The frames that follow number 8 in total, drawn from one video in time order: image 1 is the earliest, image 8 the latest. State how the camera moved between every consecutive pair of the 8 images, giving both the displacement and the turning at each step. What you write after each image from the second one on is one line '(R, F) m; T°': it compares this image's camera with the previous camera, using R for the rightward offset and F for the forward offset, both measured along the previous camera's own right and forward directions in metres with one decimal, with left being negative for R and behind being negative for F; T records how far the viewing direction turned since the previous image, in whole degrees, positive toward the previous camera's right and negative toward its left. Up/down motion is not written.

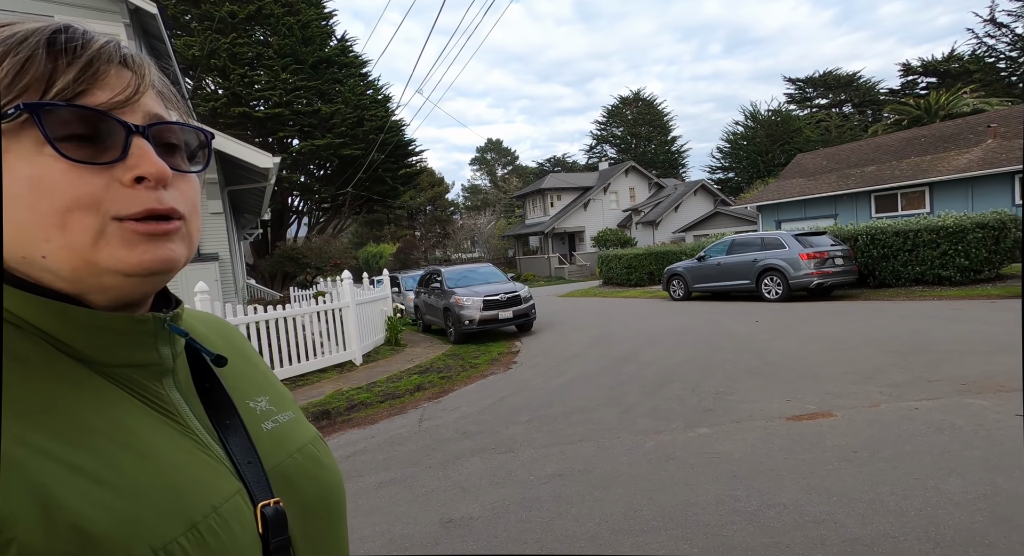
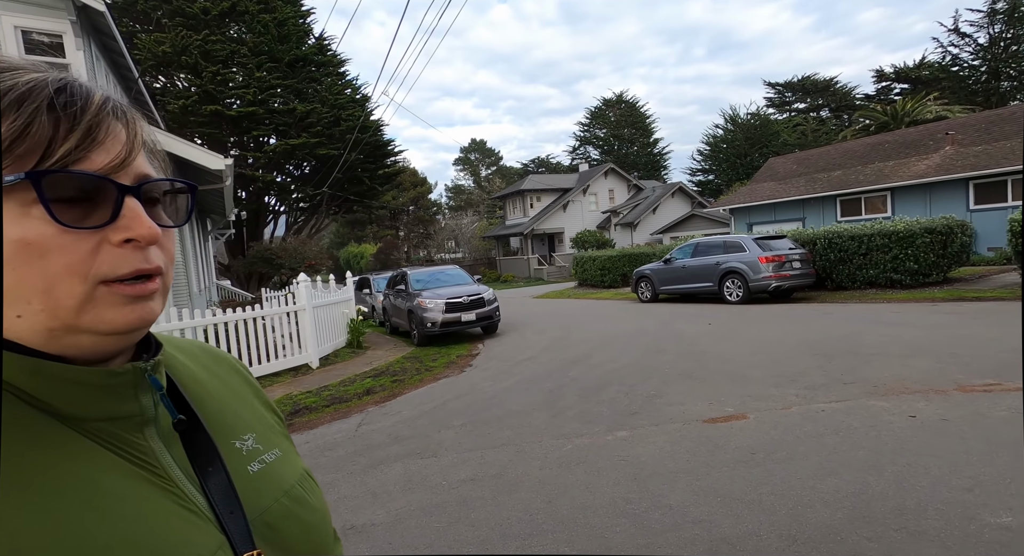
(+0.4, -0.1) m; +2°
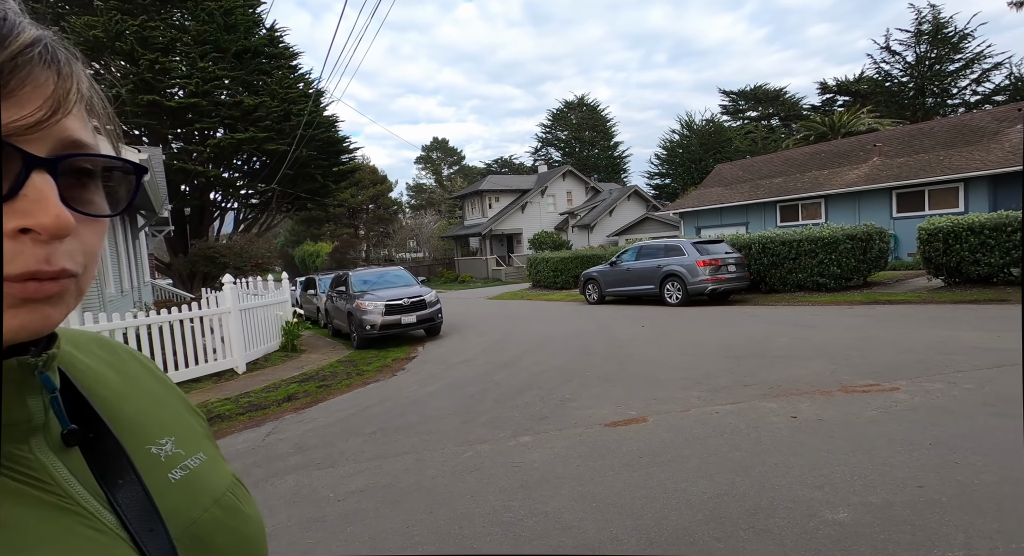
(+0.4, -0.1) m; +4°
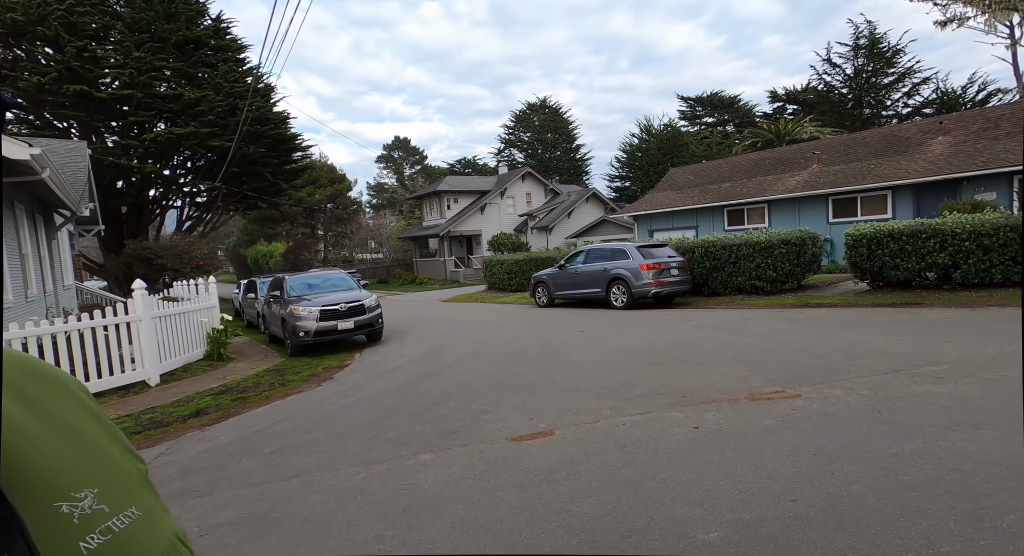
(+0.4, +0.1) m; +4°
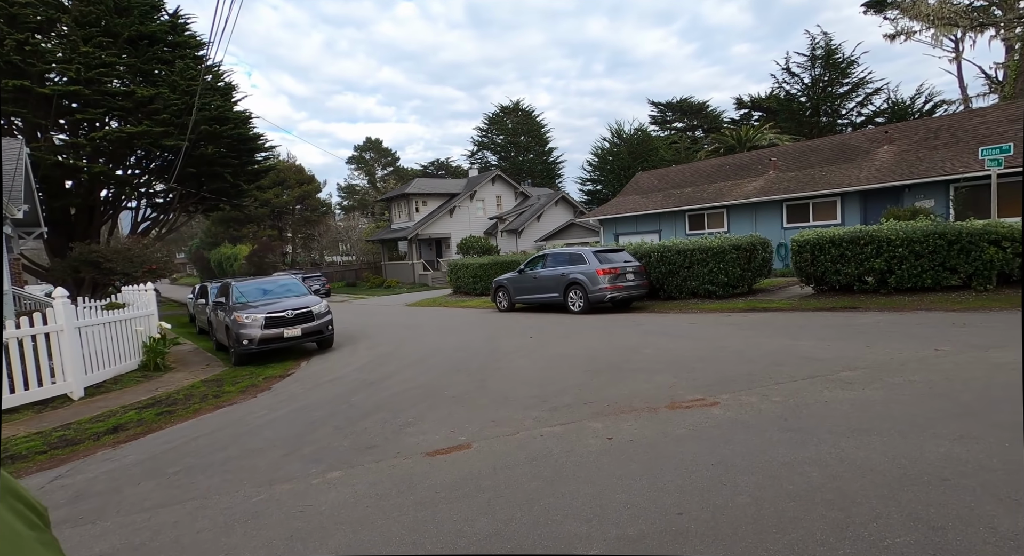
(+0.4, 0.0) m; +3°
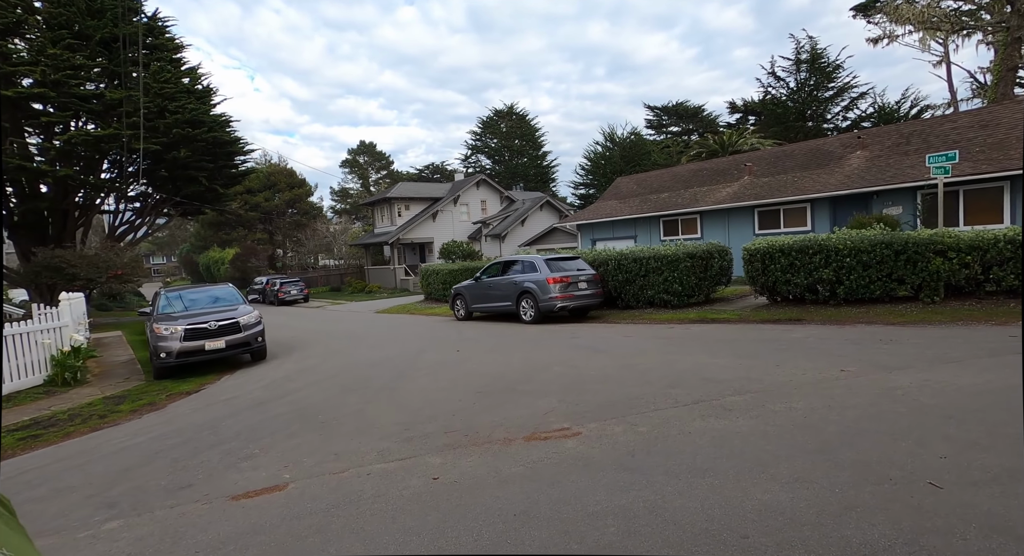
(+1.2, +0.3) m; +1°
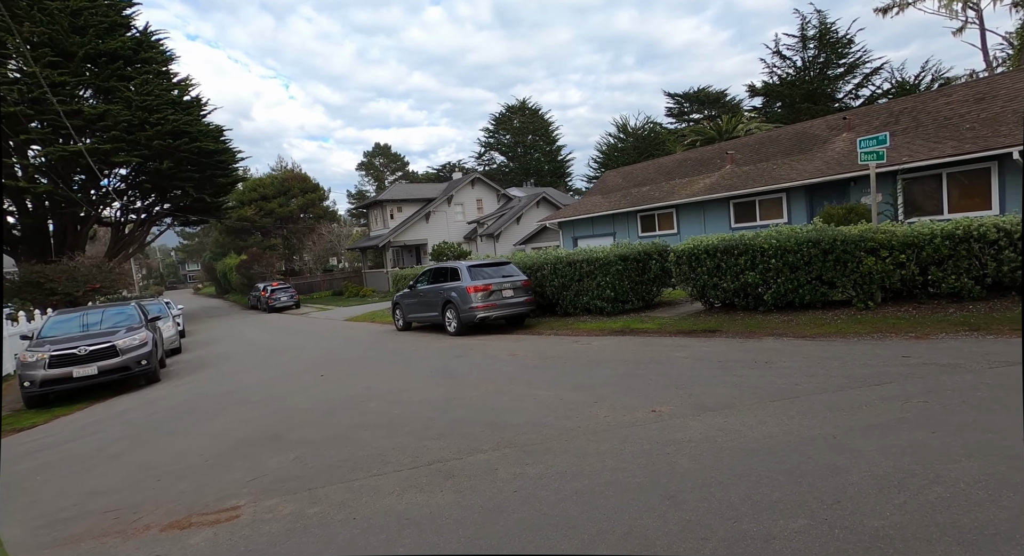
(+2.5, +0.9) m; -2°
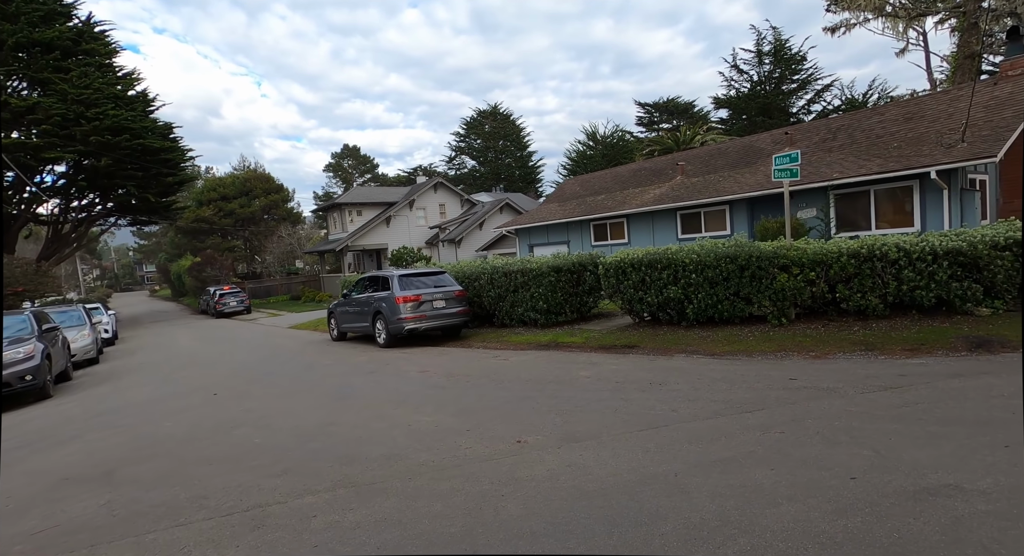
(+0.9, +0.2) m; +3°
